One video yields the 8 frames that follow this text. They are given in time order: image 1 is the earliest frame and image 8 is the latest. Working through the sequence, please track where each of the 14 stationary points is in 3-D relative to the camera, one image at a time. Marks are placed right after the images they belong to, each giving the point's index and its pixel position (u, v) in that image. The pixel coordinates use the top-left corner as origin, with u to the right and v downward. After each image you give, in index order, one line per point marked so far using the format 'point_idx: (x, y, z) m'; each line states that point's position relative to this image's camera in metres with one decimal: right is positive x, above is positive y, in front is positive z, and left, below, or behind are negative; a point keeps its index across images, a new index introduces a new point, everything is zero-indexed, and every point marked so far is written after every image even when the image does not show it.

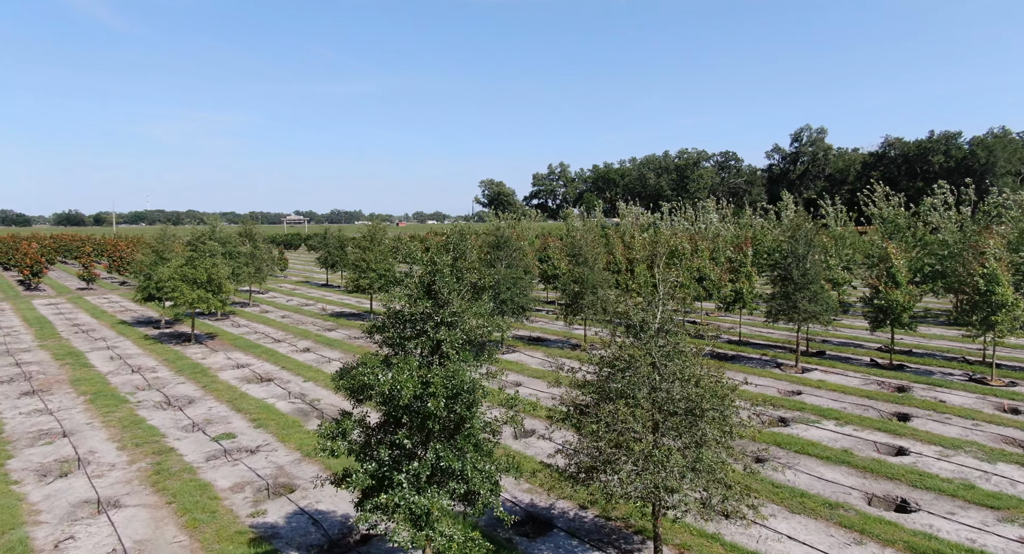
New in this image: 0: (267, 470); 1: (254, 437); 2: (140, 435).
0: (-5.5, -4.4, +15.1) m
1: (-6.8, -4.2, +17.5) m
2: (-10.0, -4.2, +17.9) m
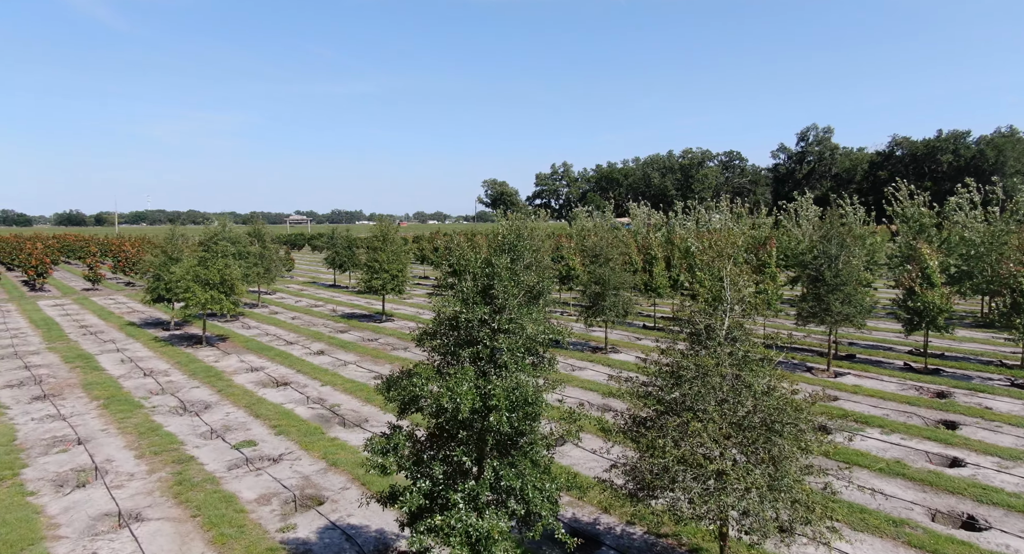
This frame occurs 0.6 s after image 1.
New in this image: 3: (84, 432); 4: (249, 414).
0: (-4.8, -4.5, +14.5) m
1: (-6.0, -4.3, +17.0) m
2: (-9.2, -4.3, +17.3) m
3: (-11.8, -4.3, +18.4) m
4: (-7.8, -4.1, +19.9) m
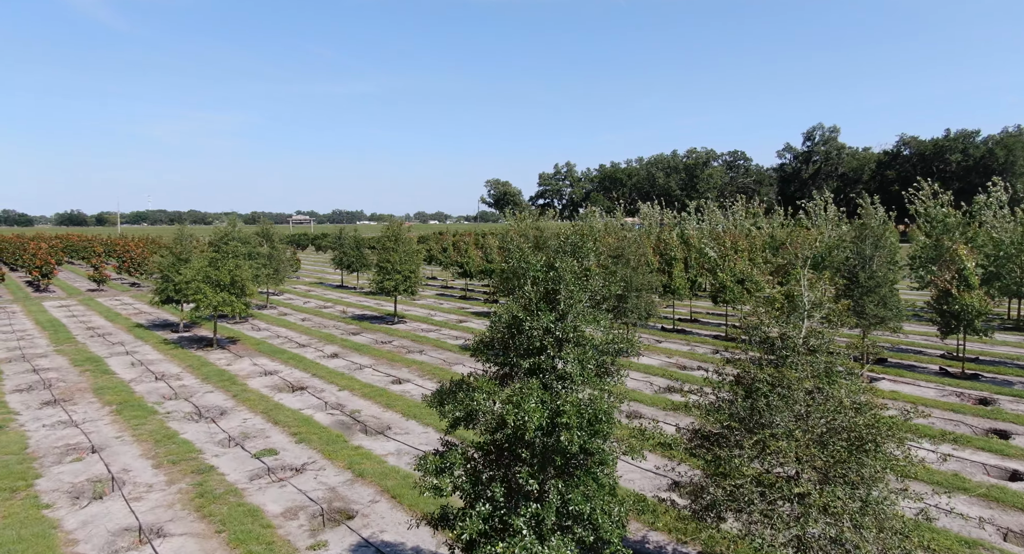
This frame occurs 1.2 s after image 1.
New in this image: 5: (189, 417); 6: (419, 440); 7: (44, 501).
0: (-4.0, -4.5, +13.9) m
1: (-5.2, -4.3, +16.3) m
2: (-8.4, -4.4, +16.7) m
3: (-11.0, -4.3, +17.8) m
4: (-7.1, -4.1, +19.2) m
5: (-9.6, -4.2, +19.9) m
6: (-2.4, -4.2, +17.1) m
7: (-9.7, -4.6, +13.8) m
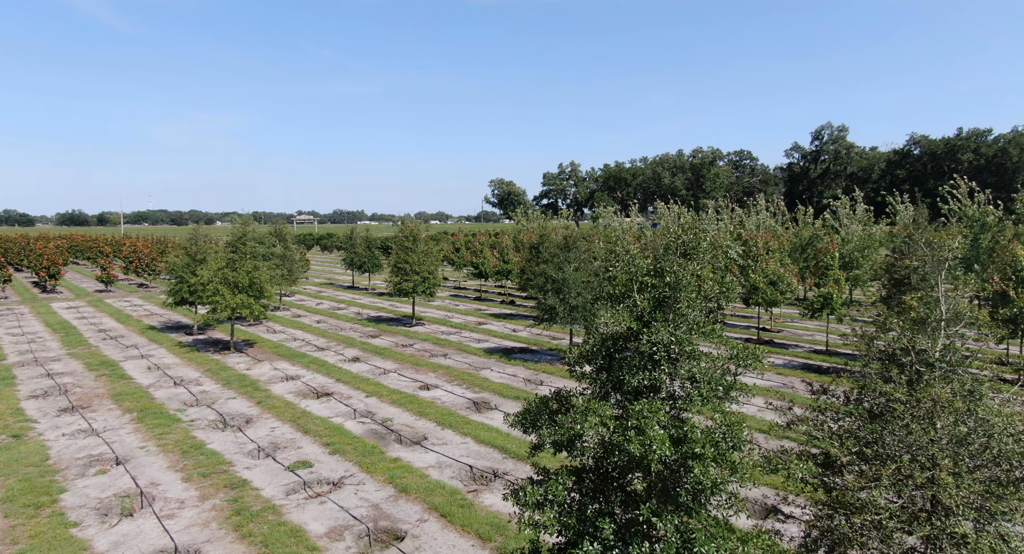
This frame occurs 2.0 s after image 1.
0: (-2.9, -4.6, +13.1) m
1: (-4.1, -4.4, +15.5) m
2: (-7.3, -4.4, +15.9) m
3: (-9.9, -4.4, +17.0) m
4: (-6.0, -4.2, +18.4) m
5: (-8.5, -4.2, +19.1) m
6: (-1.3, -4.3, +16.3) m
7: (-8.6, -4.7, +13.0) m
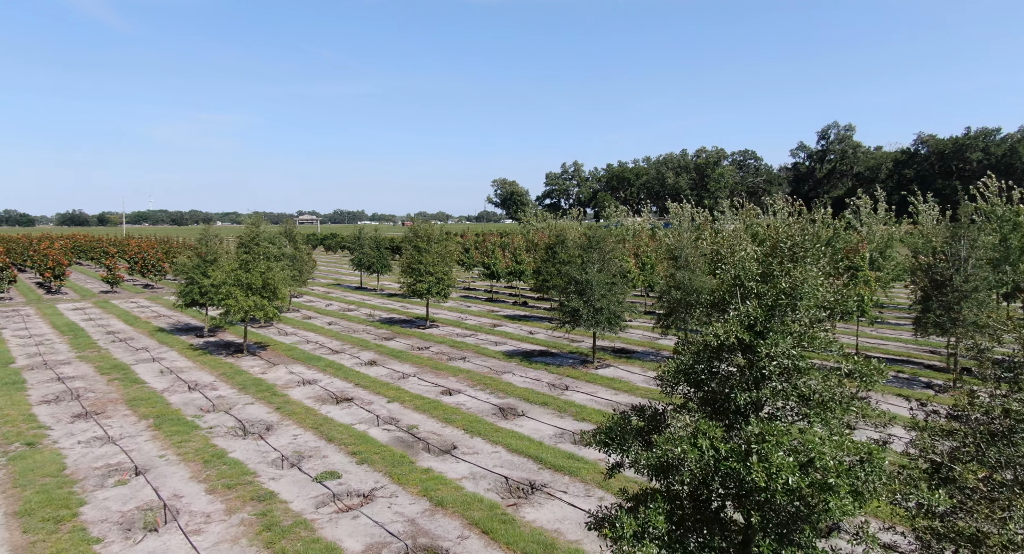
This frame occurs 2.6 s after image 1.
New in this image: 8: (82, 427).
0: (-2.1, -4.6, +12.5) m
1: (-3.3, -4.5, +14.9) m
2: (-6.5, -4.5, +15.3) m
3: (-9.1, -4.5, +16.4) m
4: (-5.1, -4.3, +17.8) m
5: (-7.7, -4.3, +18.4) m
6: (-0.5, -4.3, +15.7) m
7: (-7.8, -4.8, +12.4) m
8: (-12.3, -4.3, +19.1) m
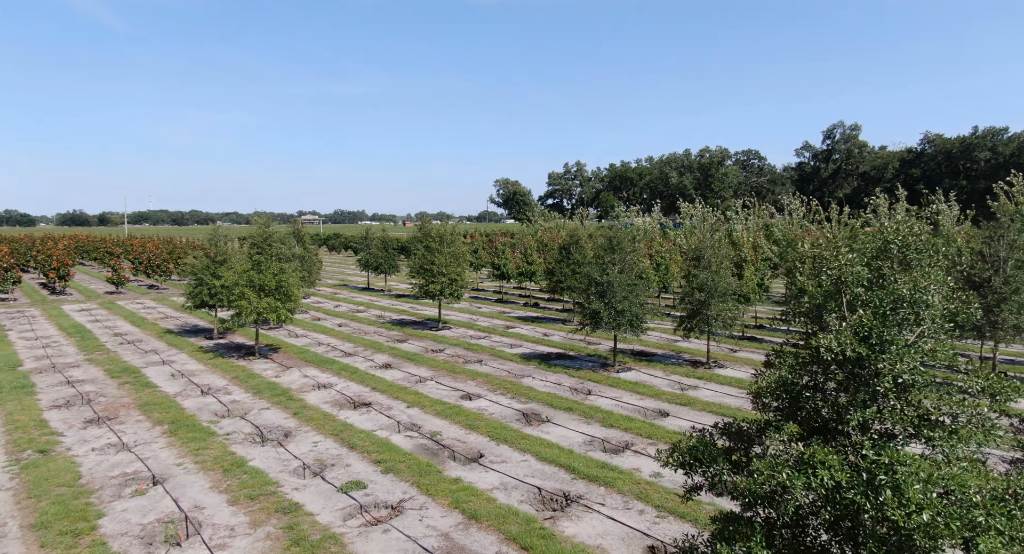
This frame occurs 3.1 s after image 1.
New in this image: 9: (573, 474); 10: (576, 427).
0: (-1.4, -4.7, +12.0) m
1: (-2.6, -4.5, +14.4) m
2: (-5.8, -4.6, +14.8) m
3: (-8.4, -4.5, +15.8) m
4: (-4.4, -4.3, +17.3) m
5: (-7.0, -4.4, +17.9) m
6: (+0.2, -4.4, +15.1) m
7: (-7.1, -4.8, +11.9) m
8: (-11.6, -4.4, +18.6) m
9: (+1.3, -4.3, +14.7) m
10: (+1.7, -4.1, +18.0) m
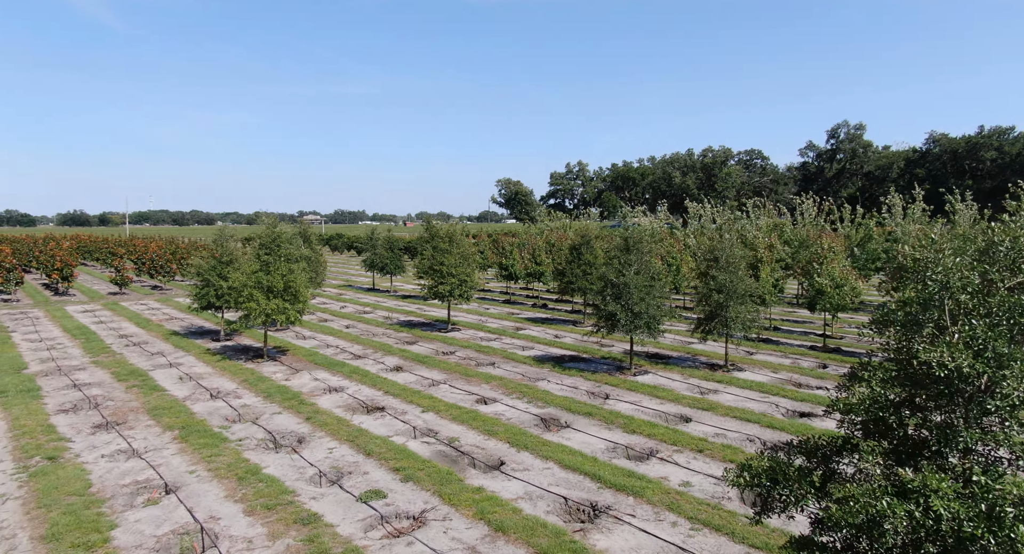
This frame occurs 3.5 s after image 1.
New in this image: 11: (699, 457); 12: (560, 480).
0: (-0.9, -4.8, +11.5) m
1: (-2.1, -4.6, +13.9) m
2: (-5.3, -4.6, +14.3) m
3: (-7.9, -4.6, +15.4) m
4: (-3.9, -4.4, +16.8) m
5: (-6.5, -4.4, +17.5) m
6: (+0.8, -4.4, +14.7) m
7: (-6.6, -4.9, +11.5) m
8: (-11.1, -4.4, +18.2) m
9: (+1.9, -4.4, +14.2) m
10: (+2.3, -4.1, +17.6) m
11: (+4.3, -4.2, +15.4) m
12: (+1.0, -4.4, +14.6) m
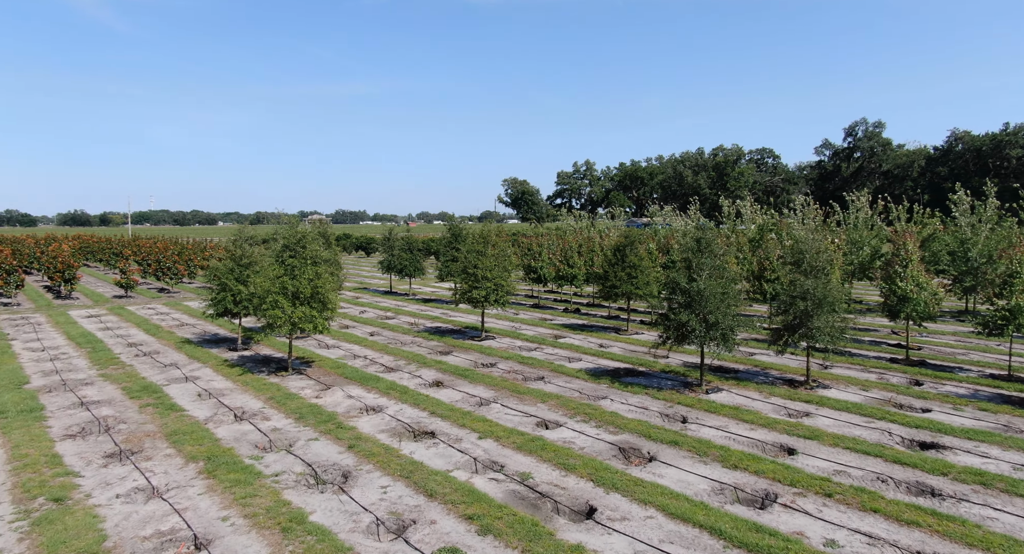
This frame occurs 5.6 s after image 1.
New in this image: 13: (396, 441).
0: (+0.9, -5.0, +9.0) m
1: (-0.3, -4.8, +11.4) m
2: (-3.5, -4.8, +11.8) m
3: (-6.1, -4.8, +12.9) m
4: (-2.1, -4.6, +14.3) m
5: (-4.6, -4.6, +15.0) m
6: (+2.6, -4.6, +12.2) m
7: (-4.8, -5.1, +9.0) m
8: (-9.3, -4.6, +15.7) m
9: (+3.7, -4.6, +11.7) m
10: (+4.1, -4.3, +15.1) m
11: (+6.2, -4.4, +12.9) m
12: (+2.9, -4.6, +12.1) m
13: (-3.1, -4.4, +17.7) m
